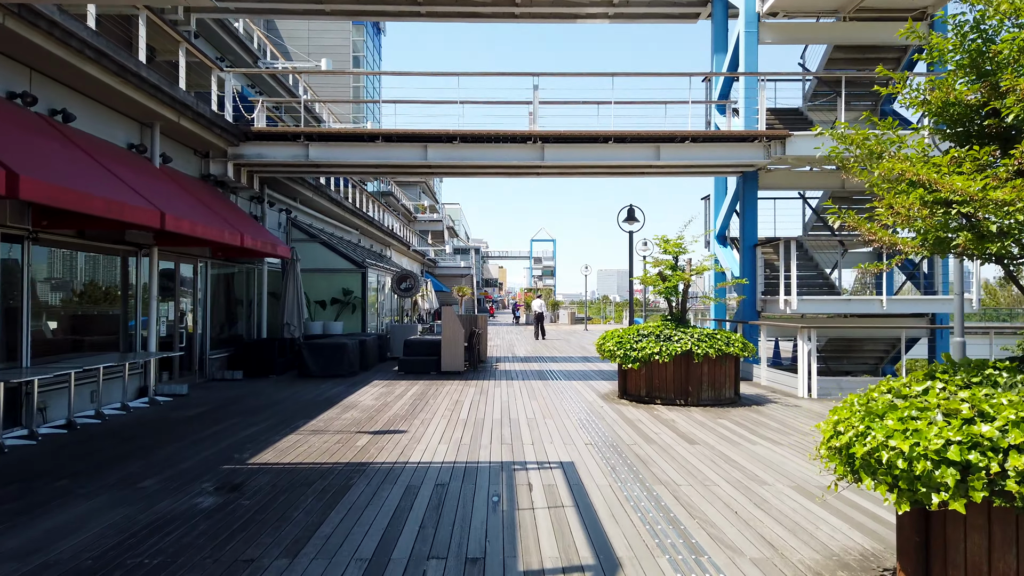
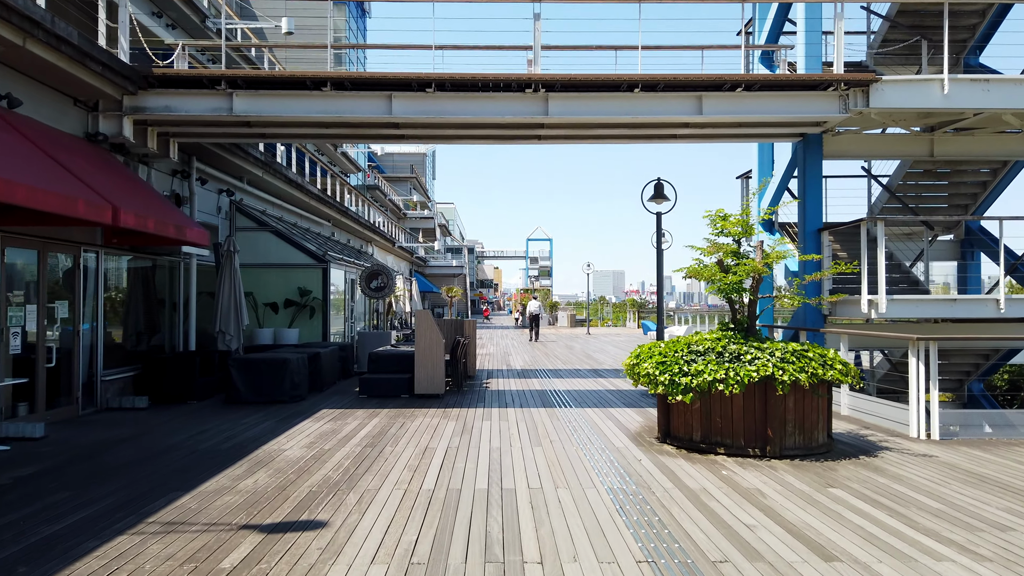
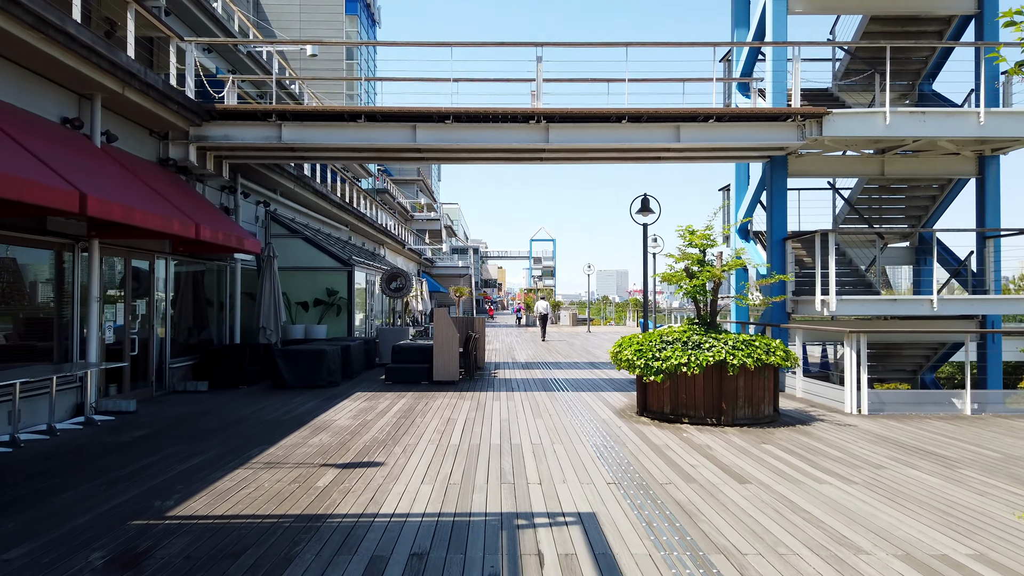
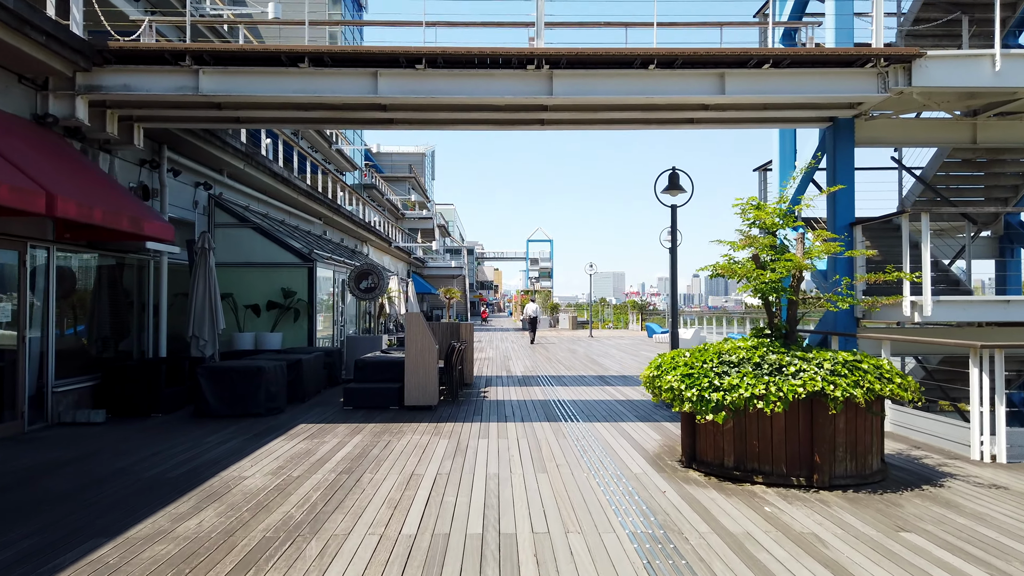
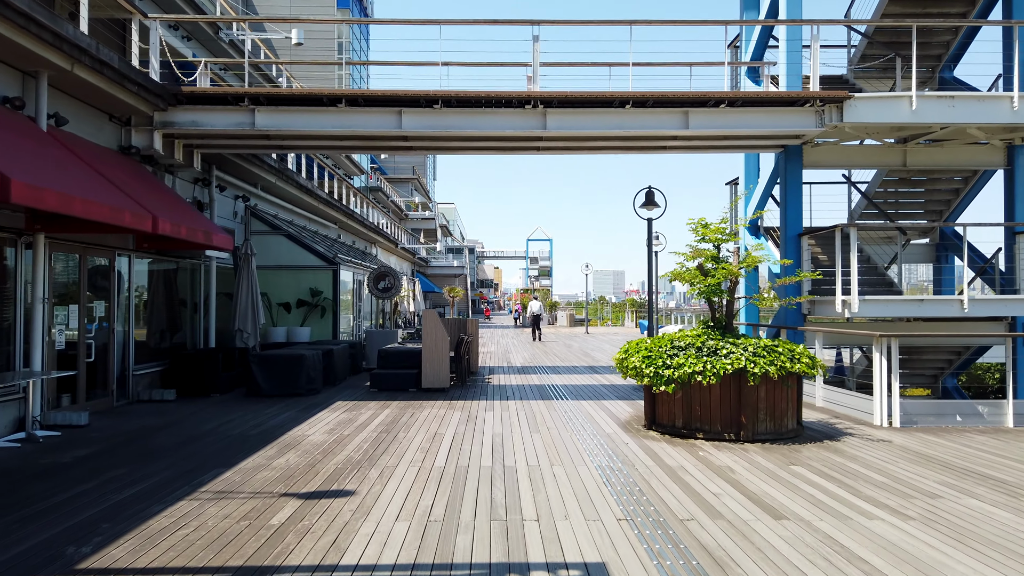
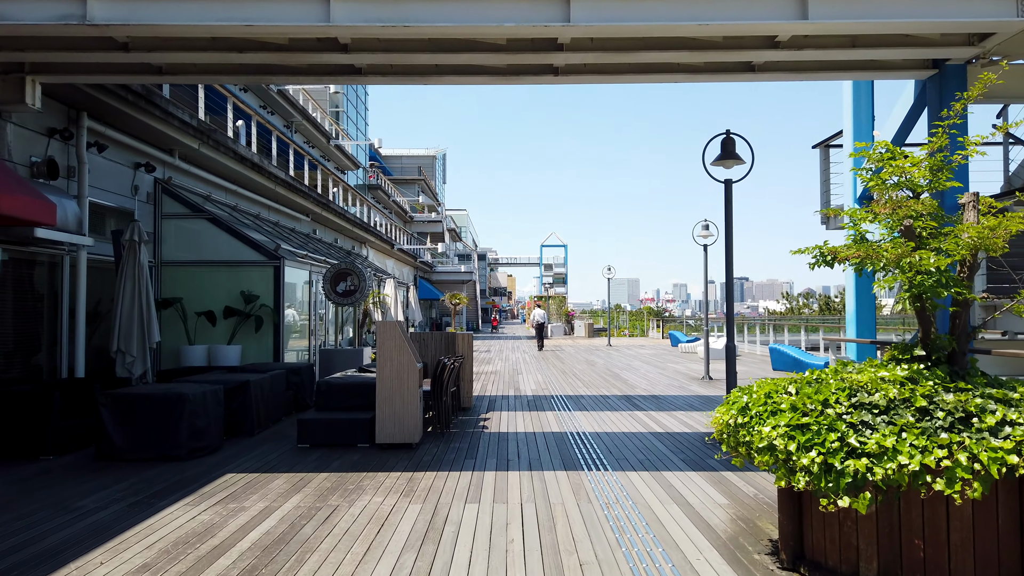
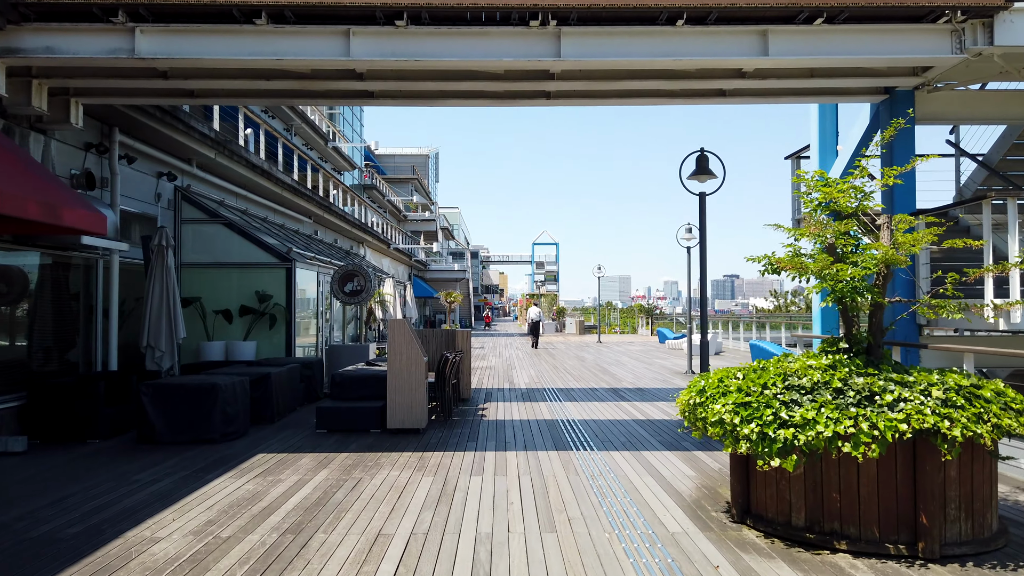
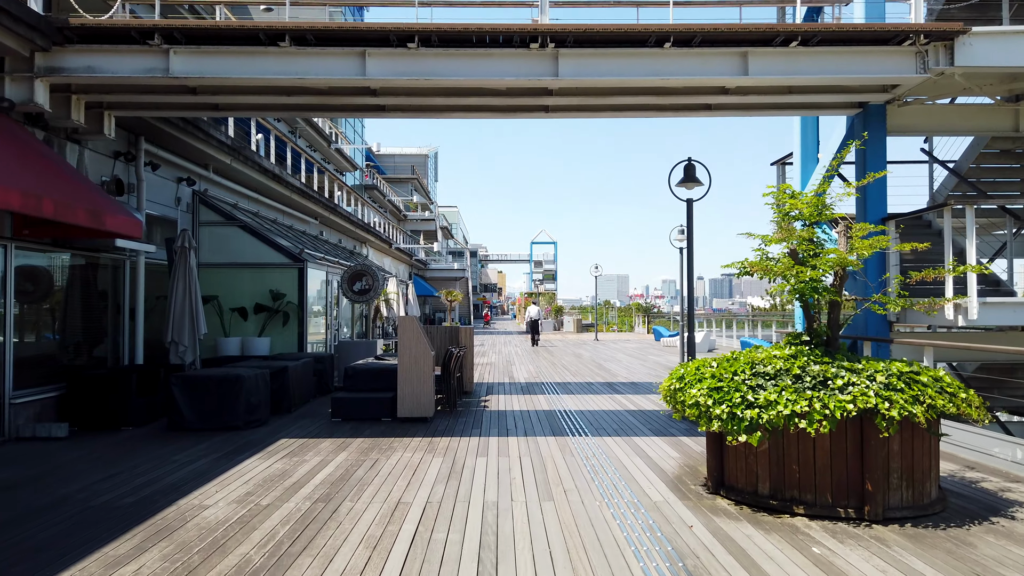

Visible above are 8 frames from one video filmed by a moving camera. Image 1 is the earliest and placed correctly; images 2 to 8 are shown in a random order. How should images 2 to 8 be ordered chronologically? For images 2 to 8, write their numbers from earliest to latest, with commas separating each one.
3, 5, 2, 4, 8, 7, 6
